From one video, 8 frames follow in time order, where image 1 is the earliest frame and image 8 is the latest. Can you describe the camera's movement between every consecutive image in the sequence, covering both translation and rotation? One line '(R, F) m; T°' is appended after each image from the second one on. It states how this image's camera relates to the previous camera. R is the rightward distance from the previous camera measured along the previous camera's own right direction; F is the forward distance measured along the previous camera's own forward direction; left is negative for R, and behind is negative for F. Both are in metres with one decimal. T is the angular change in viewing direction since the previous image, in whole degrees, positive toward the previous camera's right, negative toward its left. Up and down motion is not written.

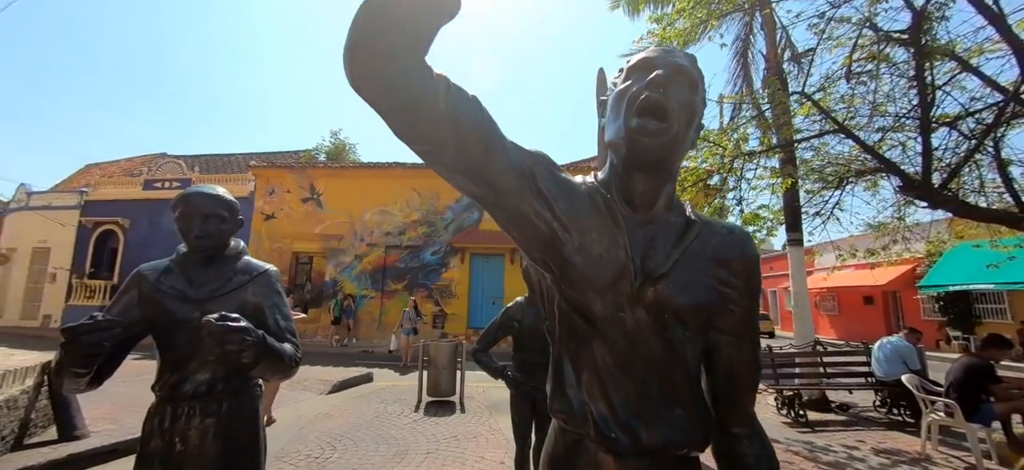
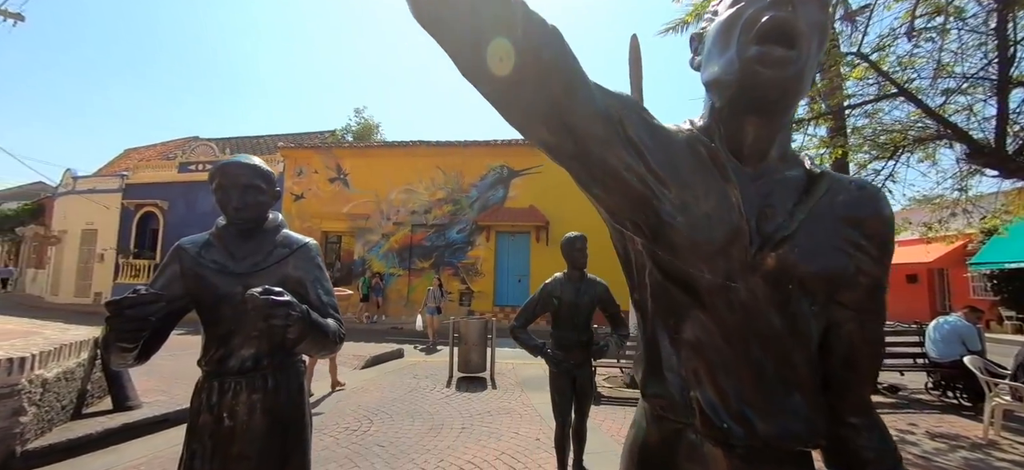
(-0.1, +0.1) m; -3°
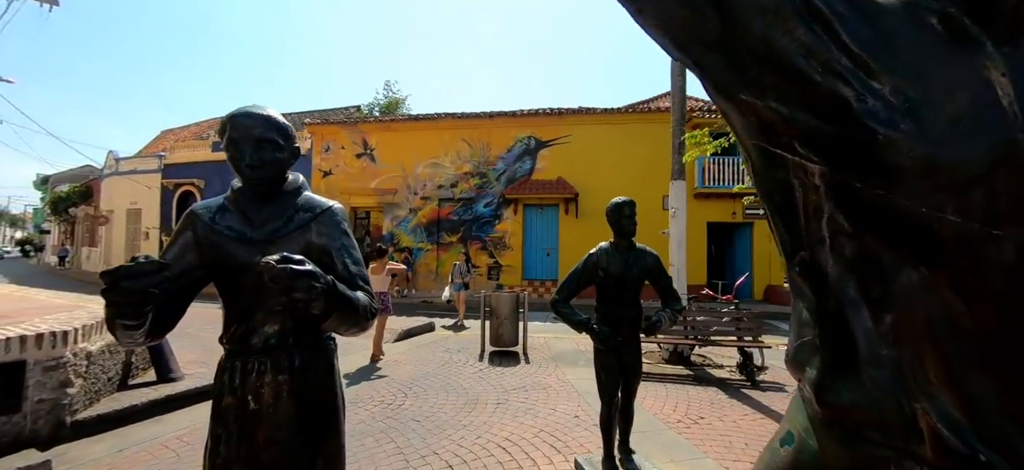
(-0.1, +0.3) m; -4°
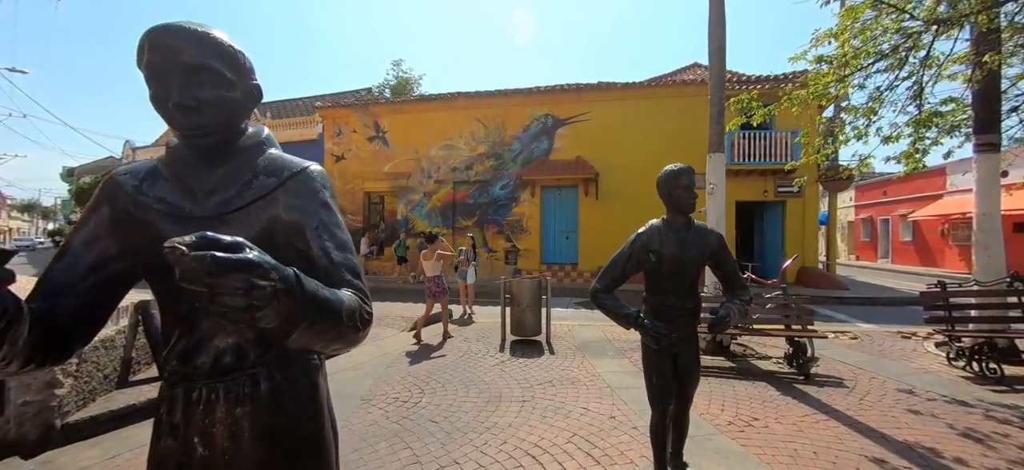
(-0.1, +0.5) m; -2°
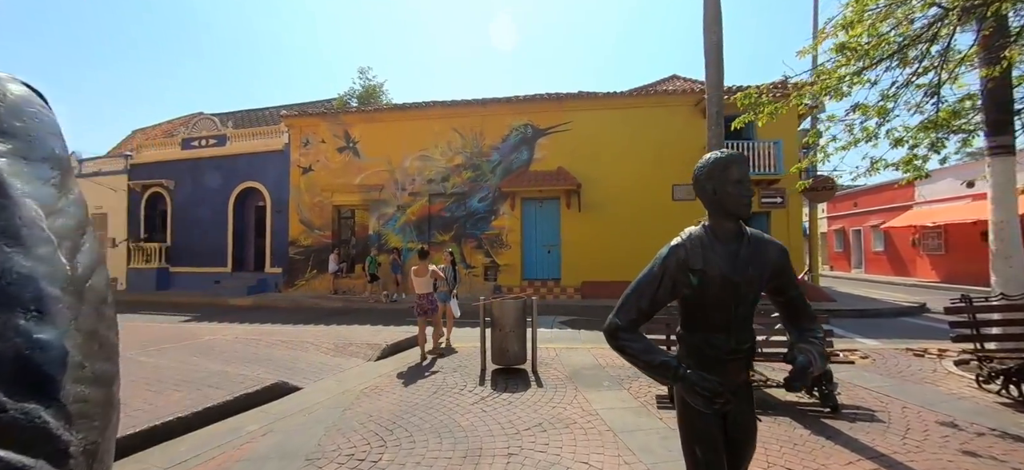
(0.0, +0.7) m; +3°
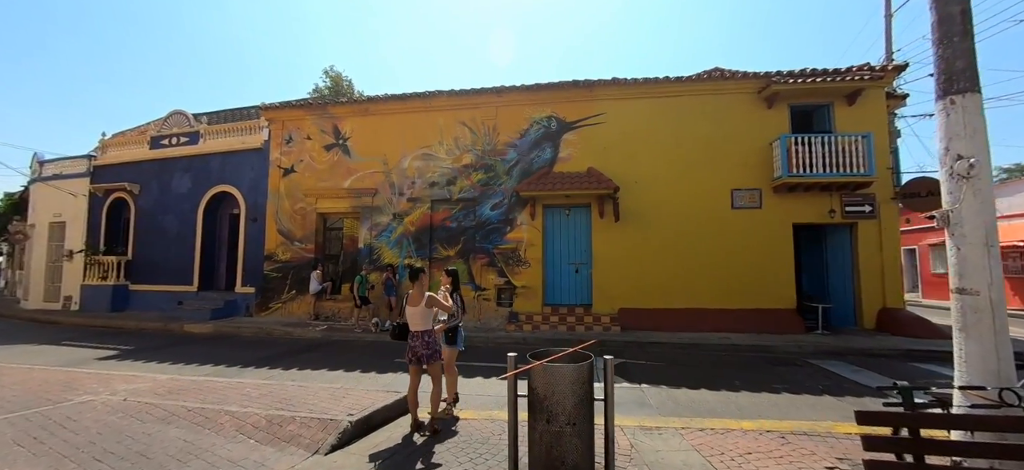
(-0.4, +2.4) m; -1°
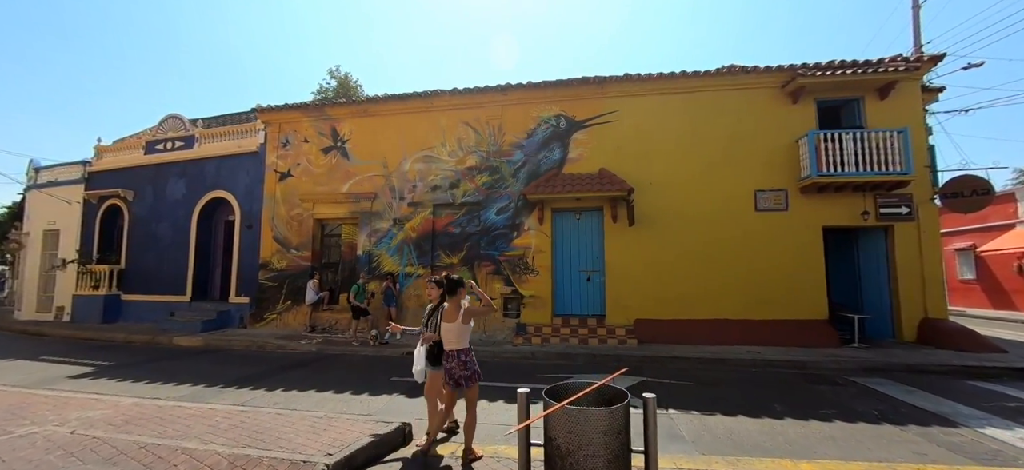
(0.0, +0.7) m; -1°
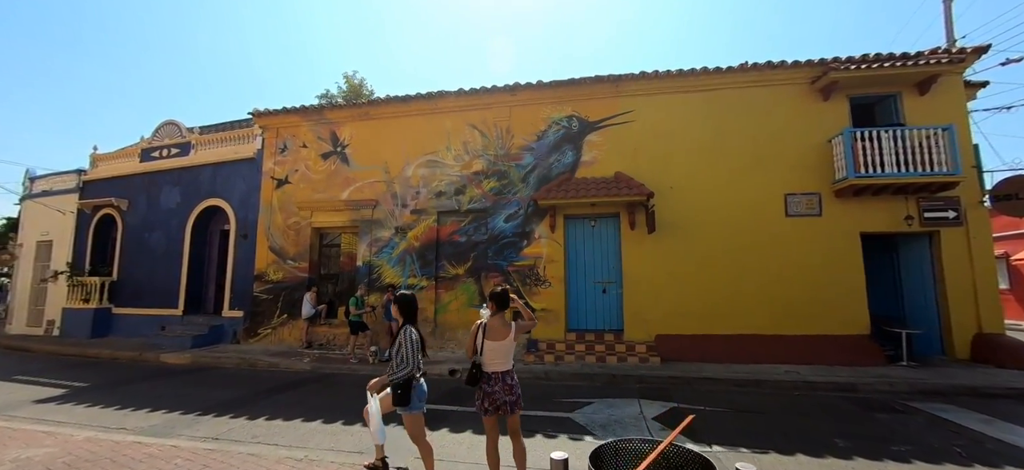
(-0.1, +0.7) m; -1°
